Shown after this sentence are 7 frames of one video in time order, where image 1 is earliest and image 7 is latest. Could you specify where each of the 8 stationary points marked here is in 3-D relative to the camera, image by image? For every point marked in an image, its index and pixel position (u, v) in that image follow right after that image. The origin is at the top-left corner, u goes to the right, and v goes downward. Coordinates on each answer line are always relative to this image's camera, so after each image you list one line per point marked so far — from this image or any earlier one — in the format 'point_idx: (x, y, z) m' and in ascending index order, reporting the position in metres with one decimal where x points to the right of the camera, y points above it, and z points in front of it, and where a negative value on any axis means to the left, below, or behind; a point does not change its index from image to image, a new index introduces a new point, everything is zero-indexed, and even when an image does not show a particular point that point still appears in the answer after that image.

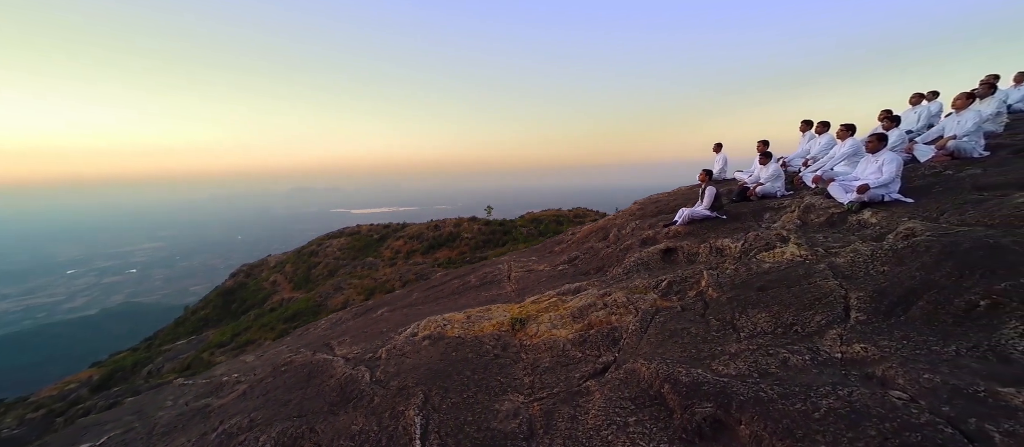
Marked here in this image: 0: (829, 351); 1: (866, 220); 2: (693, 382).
0: (+3.8, -1.5, +4.7) m
1: (+6.1, +0.1, +6.8) m
2: (+2.2, -2.0, +4.9) m
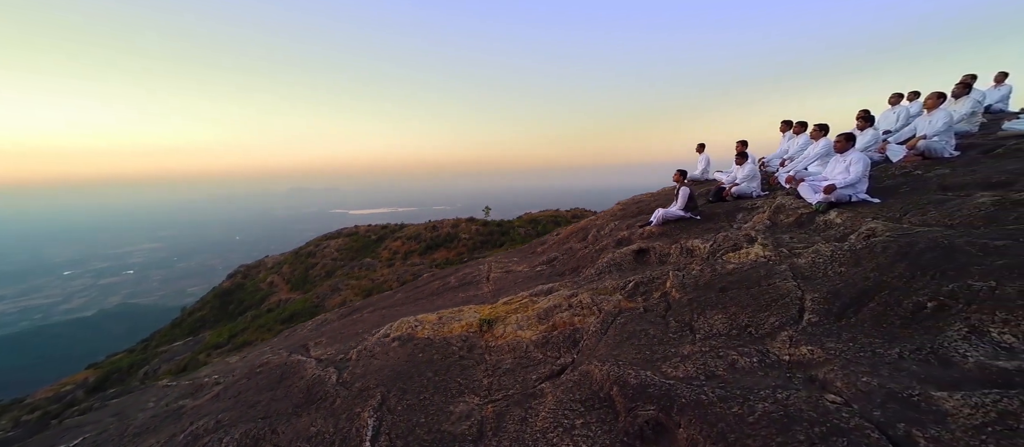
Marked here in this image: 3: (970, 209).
0: (+3.1, -1.5, +4.6) m
1: (+5.4, 0.0, +6.7) m
2: (+1.5, -2.0, +4.8) m
3: (+6.4, +0.2, +5.5) m
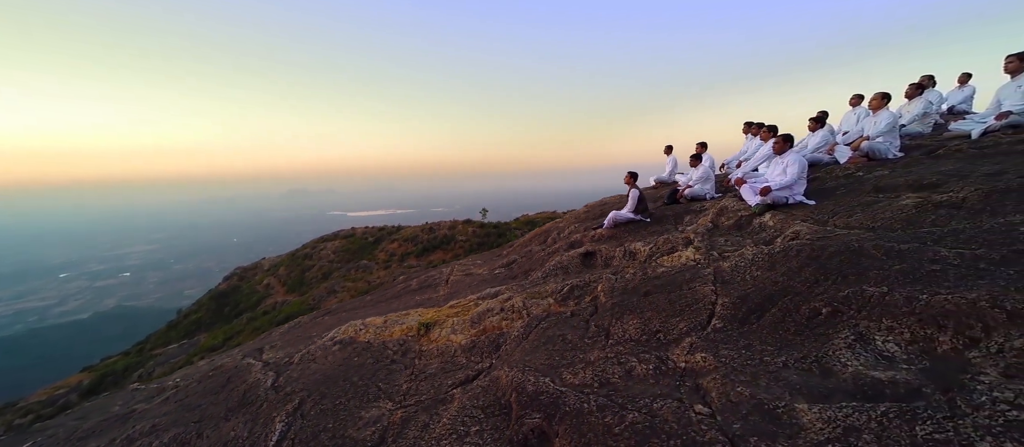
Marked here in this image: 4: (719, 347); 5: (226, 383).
0: (+1.8, -1.6, +4.5) m
1: (+4.2, 0.0, +6.5) m
2: (+0.3, -2.0, +4.6) m
3: (+5.1, +0.2, +5.3) m
4: (+2.3, -1.4, +4.3) m
5: (-6.8, -3.8, +9.4) m
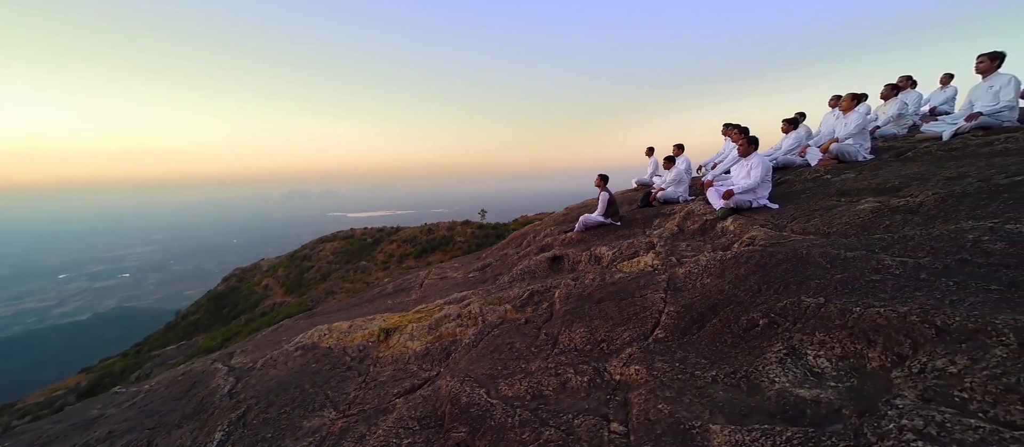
0: (+1.1, -1.6, +4.3) m
1: (+3.4, -0.1, +6.3) m
2: (-0.5, -2.0, +4.4) m
3: (+4.3, +0.1, +5.1) m
4: (+1.5, -1.4, +4.1) m
5: (-7.5, -3.8, +9.3) m
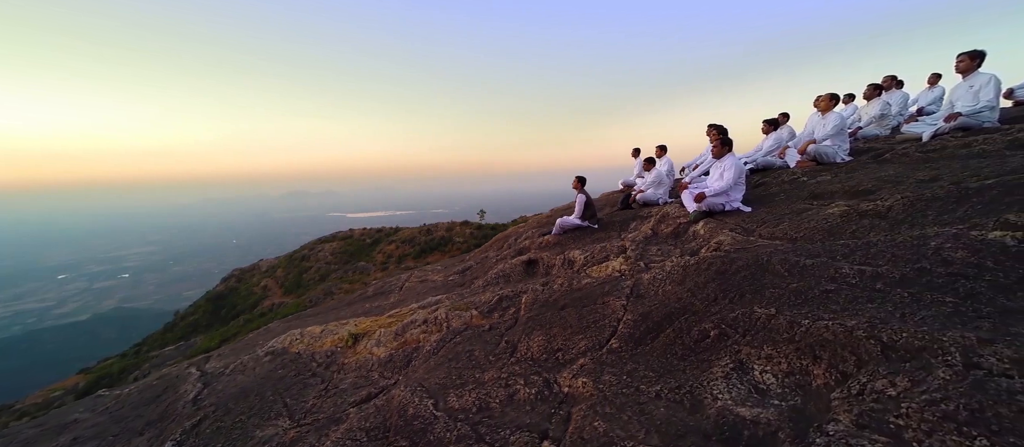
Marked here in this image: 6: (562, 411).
0: (+0.5, -1.7, +4.1) m
1: (+2.9, -0.1, +6.1) m
2: (-1.1, -2.1, +4.3) m
3: (+3.8, 0.0, +4.9) m
4: (+0.9, -1.5, +3.9) m
5: (-8.1, -3.9, +9.1) m
6: (+0.5, -1.7, +3.6) m
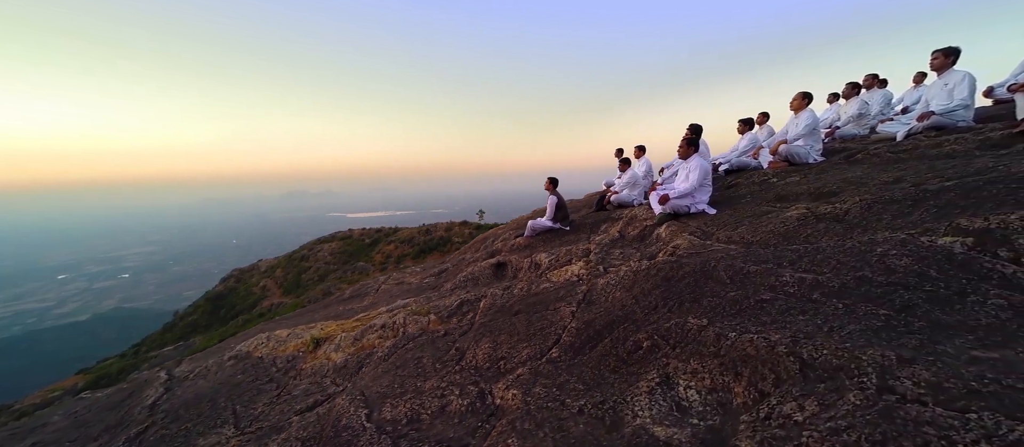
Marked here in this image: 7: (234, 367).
0: (-0.2, -1.7, +3.9) m
1: (+2.2, -0.2, +5.9) m
2: (-1.7, -2.1, +4.1) m
3: (+3.1, 0.0, +4.7) m
4: (+0.3, -1.5, +3.7) m
5: (-8.7, -3.9, +9.0) m
6: (-0.2, -1.8, +3.4) m
7: (-5.5, -2.8, +7.8) m
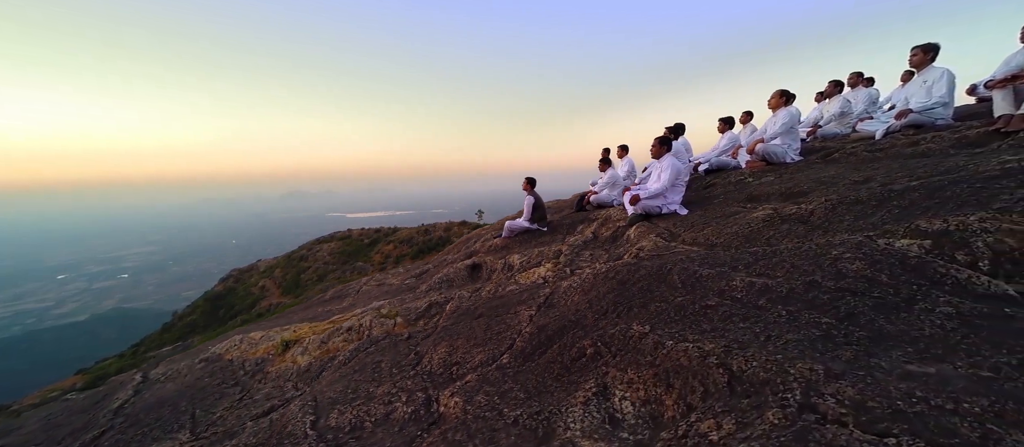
0: (-0.7, -1.7, +3.7) m
1: (+1.7, -0.2, +5.8) m
2: (-2.3, -2.1, +3.9) m
3: (+2.6, 0.0, +4.5) m
4: (-0.3, -1.5, +3.6) m
5: (-9.2, -3.9, +8.9) m
6: (-0.7, -1.8, +3.3) m
7: (-6.0, -2.8, +7.7) m
